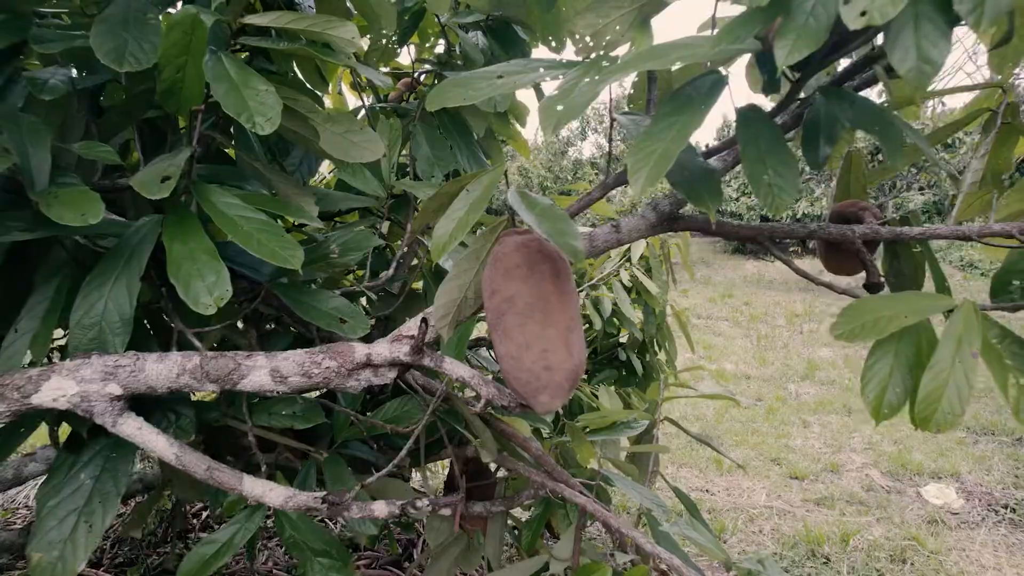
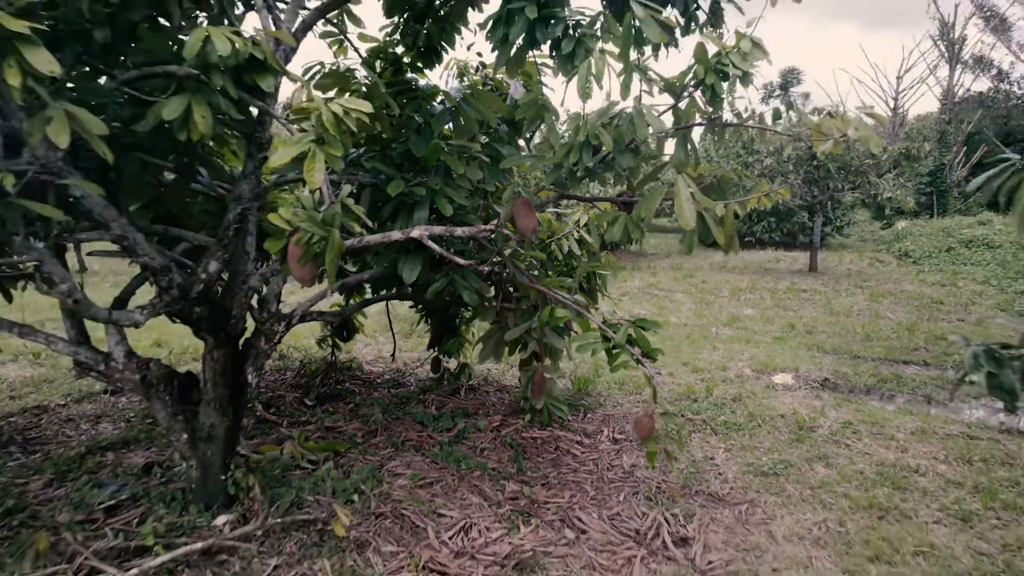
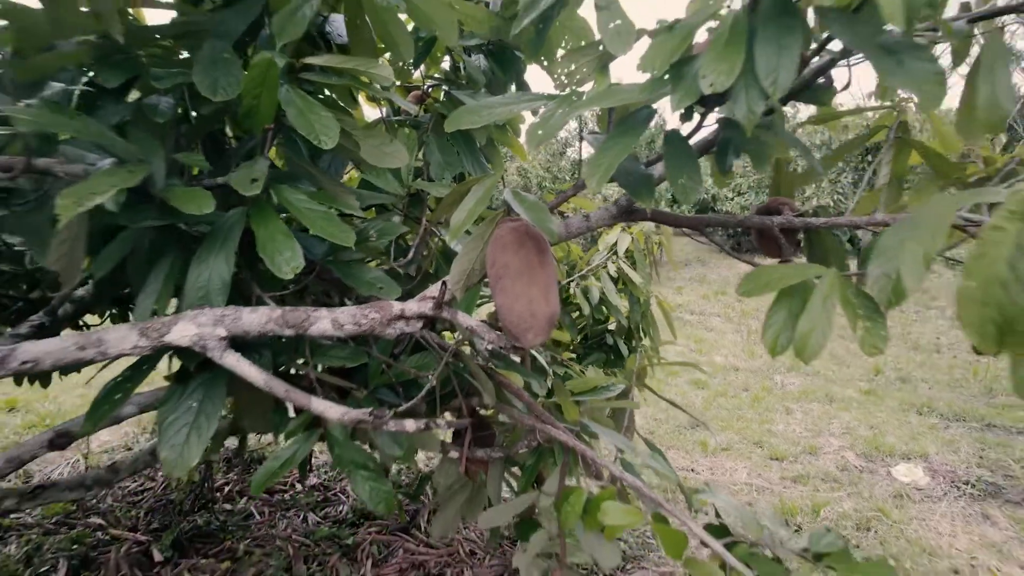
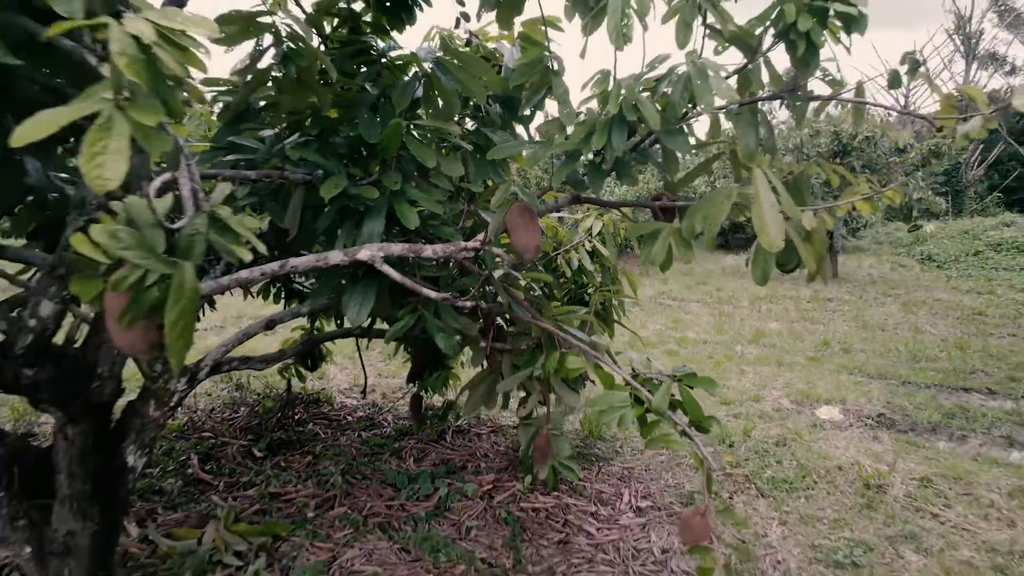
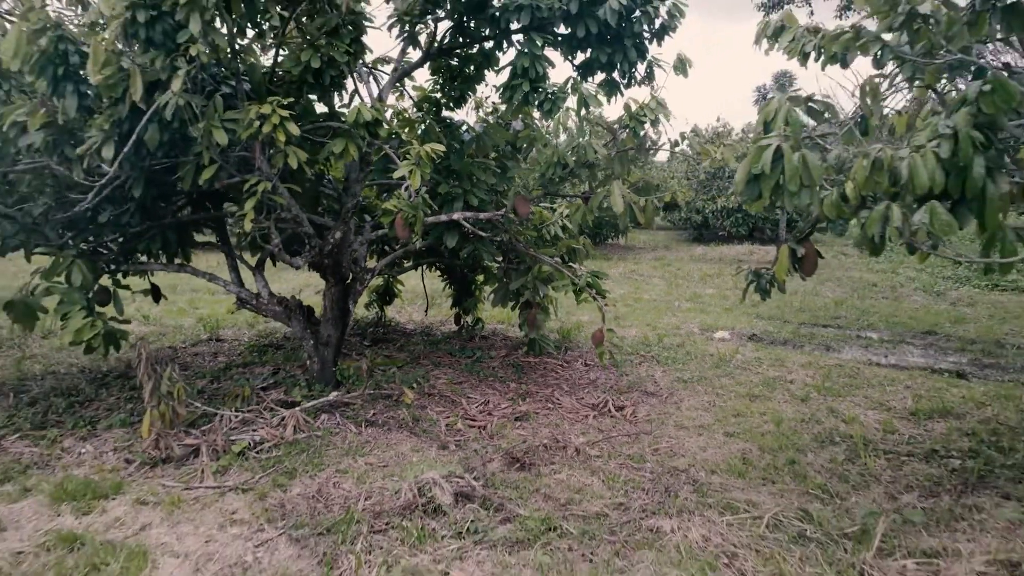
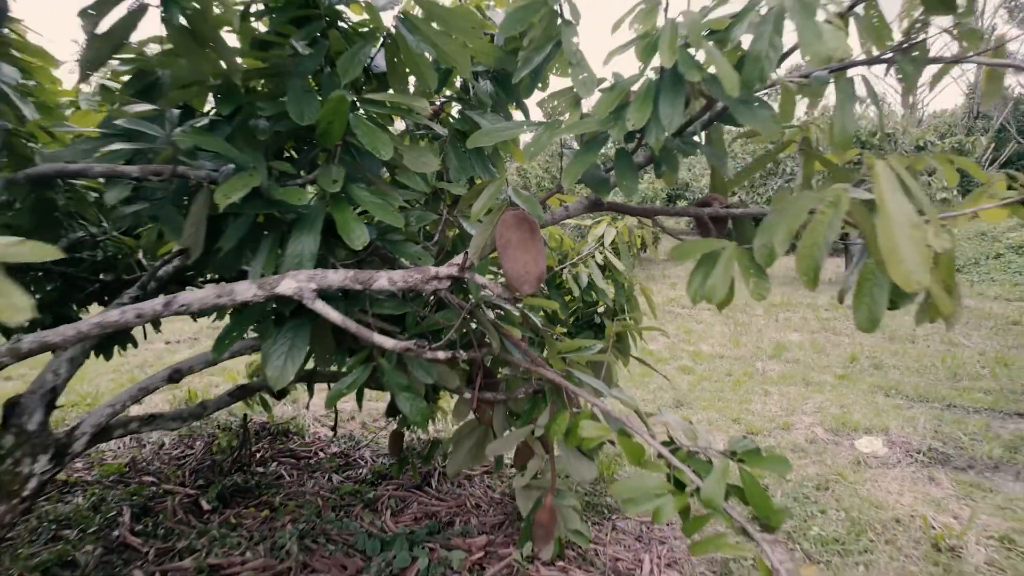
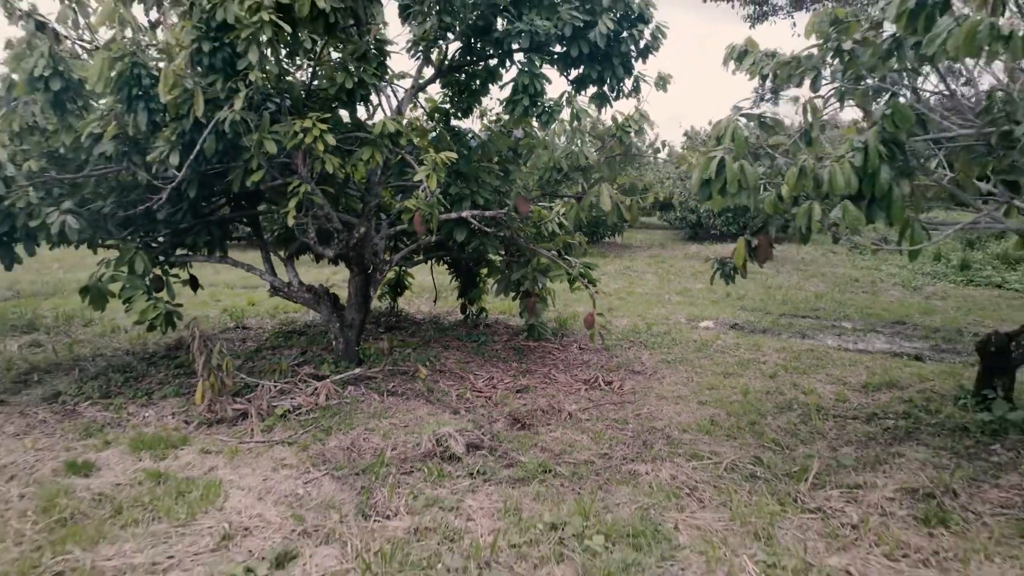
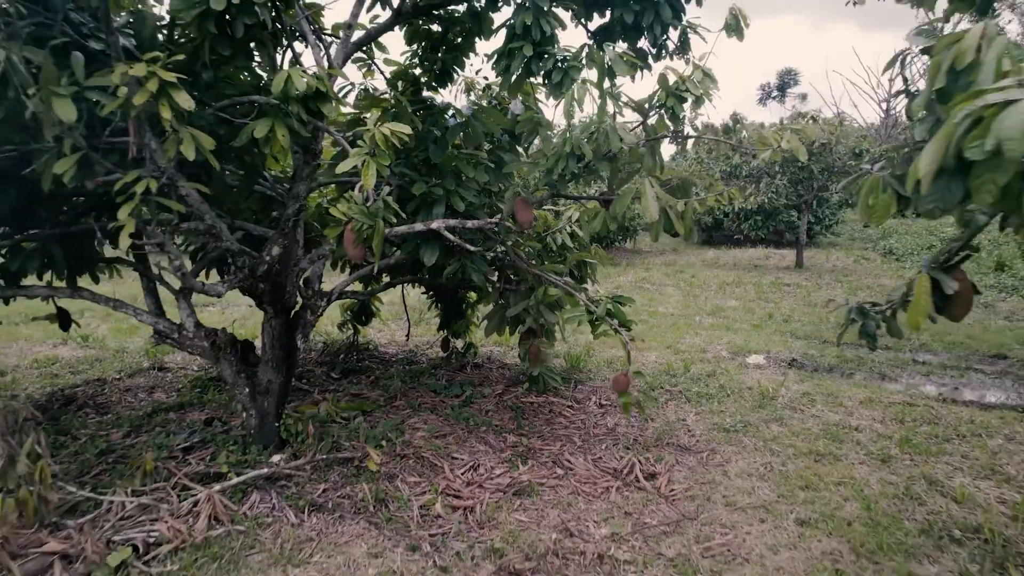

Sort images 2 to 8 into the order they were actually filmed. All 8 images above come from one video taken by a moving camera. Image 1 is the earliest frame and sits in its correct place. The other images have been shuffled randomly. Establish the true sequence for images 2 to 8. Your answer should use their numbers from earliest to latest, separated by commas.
3, 6, 4, 2, 8, 5, 7
